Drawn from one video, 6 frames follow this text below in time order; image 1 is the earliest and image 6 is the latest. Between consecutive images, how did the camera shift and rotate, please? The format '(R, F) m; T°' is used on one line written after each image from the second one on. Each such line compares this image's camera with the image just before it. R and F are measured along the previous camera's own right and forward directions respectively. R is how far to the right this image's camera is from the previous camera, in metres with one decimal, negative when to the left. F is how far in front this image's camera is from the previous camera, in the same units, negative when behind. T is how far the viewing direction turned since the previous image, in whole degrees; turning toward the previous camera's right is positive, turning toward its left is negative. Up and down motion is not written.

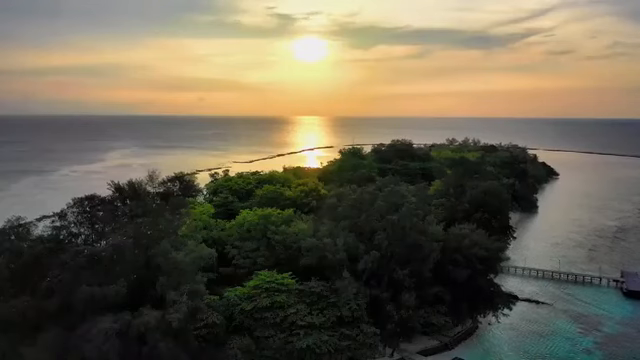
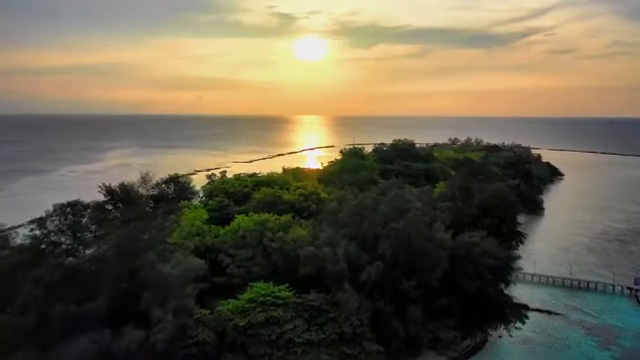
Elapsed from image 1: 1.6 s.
(0.0, +1.2) m; 0°
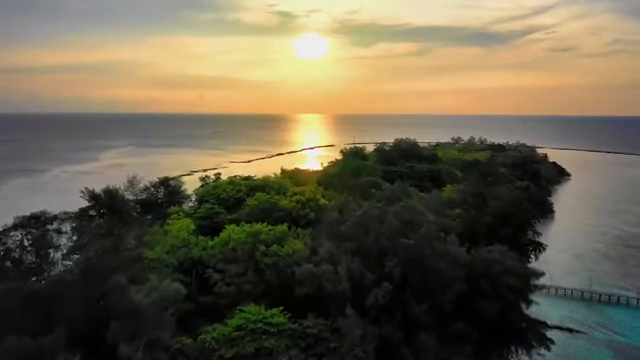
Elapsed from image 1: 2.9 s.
(0.0, +2.0) m; 0°
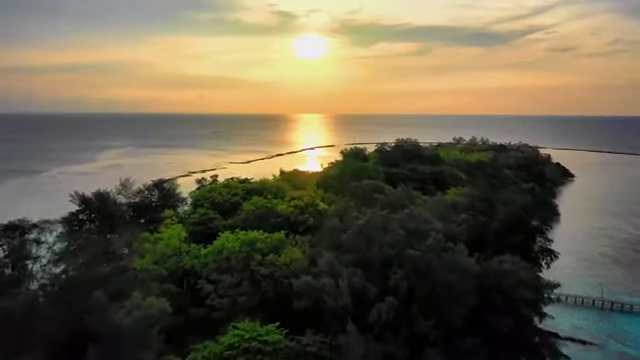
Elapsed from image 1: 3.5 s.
(0.0, +1.0) m; 0°
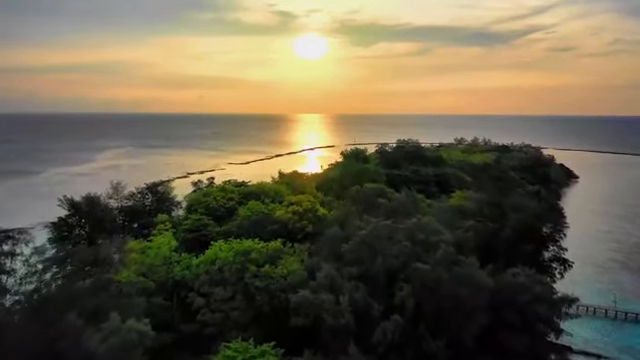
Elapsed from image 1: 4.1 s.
(0.0, +1.1) m; 0°
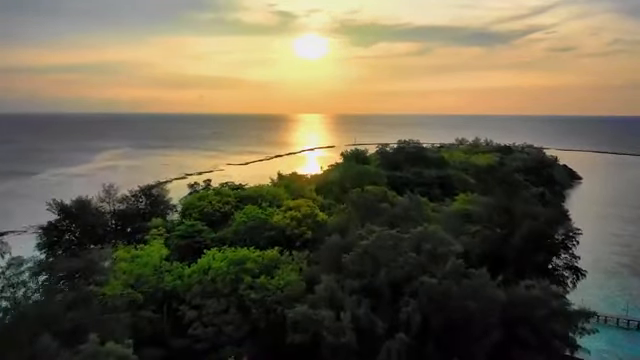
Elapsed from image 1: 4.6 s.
(0.0, +0.9) m; 0°
